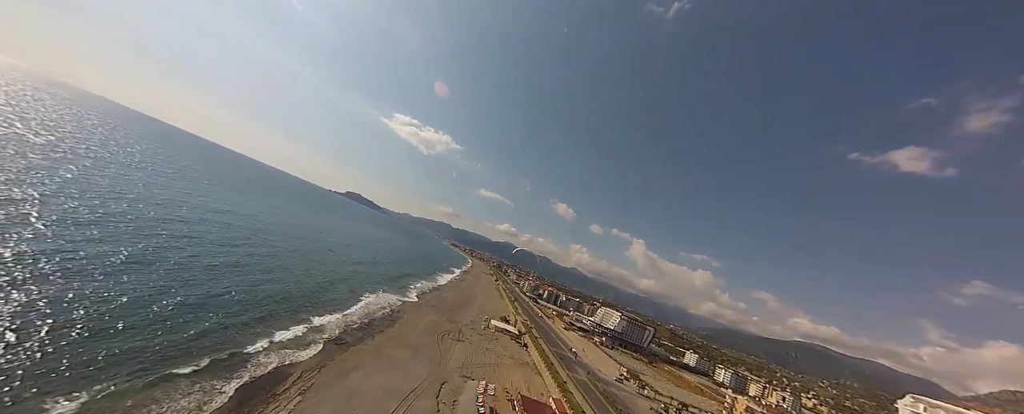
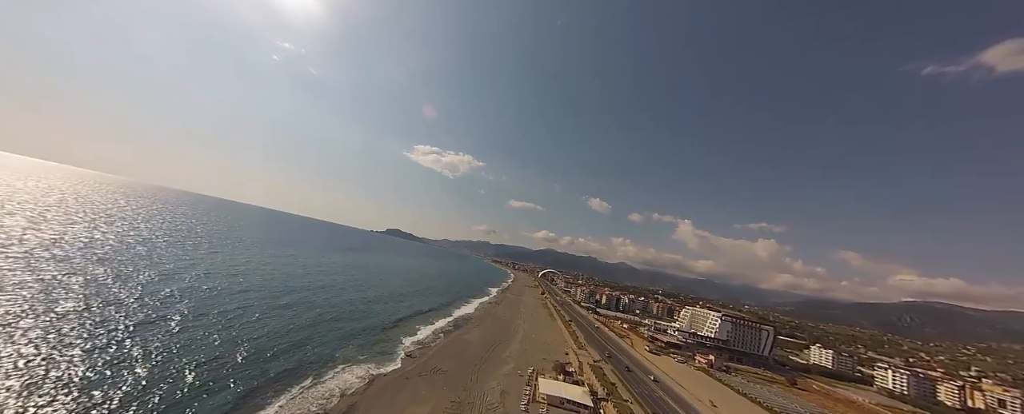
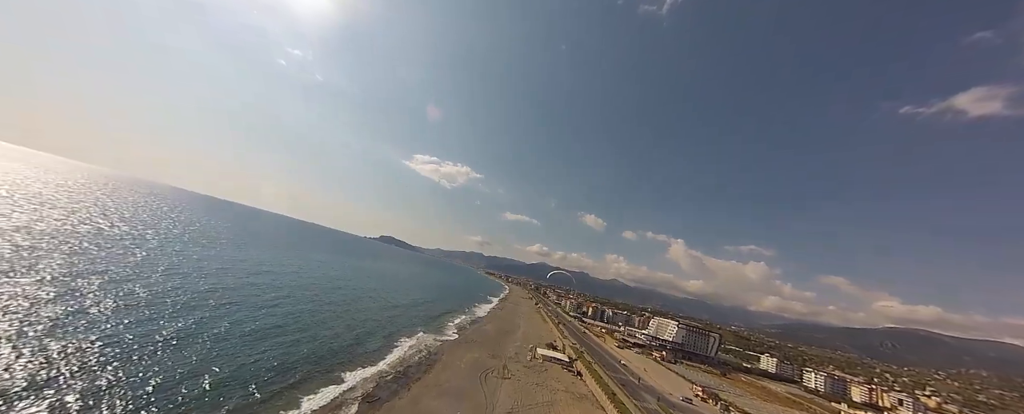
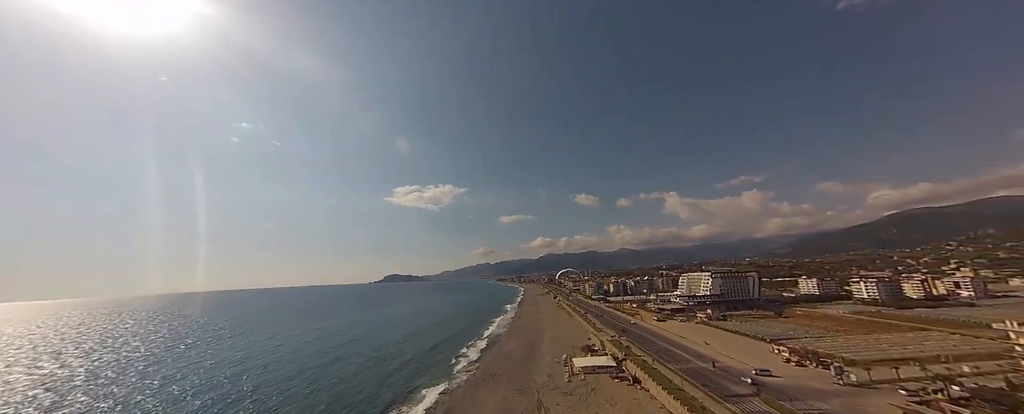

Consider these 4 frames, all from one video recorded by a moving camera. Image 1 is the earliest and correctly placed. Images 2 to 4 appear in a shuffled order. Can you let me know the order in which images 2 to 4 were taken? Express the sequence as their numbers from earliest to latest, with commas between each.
3, 4, 2
